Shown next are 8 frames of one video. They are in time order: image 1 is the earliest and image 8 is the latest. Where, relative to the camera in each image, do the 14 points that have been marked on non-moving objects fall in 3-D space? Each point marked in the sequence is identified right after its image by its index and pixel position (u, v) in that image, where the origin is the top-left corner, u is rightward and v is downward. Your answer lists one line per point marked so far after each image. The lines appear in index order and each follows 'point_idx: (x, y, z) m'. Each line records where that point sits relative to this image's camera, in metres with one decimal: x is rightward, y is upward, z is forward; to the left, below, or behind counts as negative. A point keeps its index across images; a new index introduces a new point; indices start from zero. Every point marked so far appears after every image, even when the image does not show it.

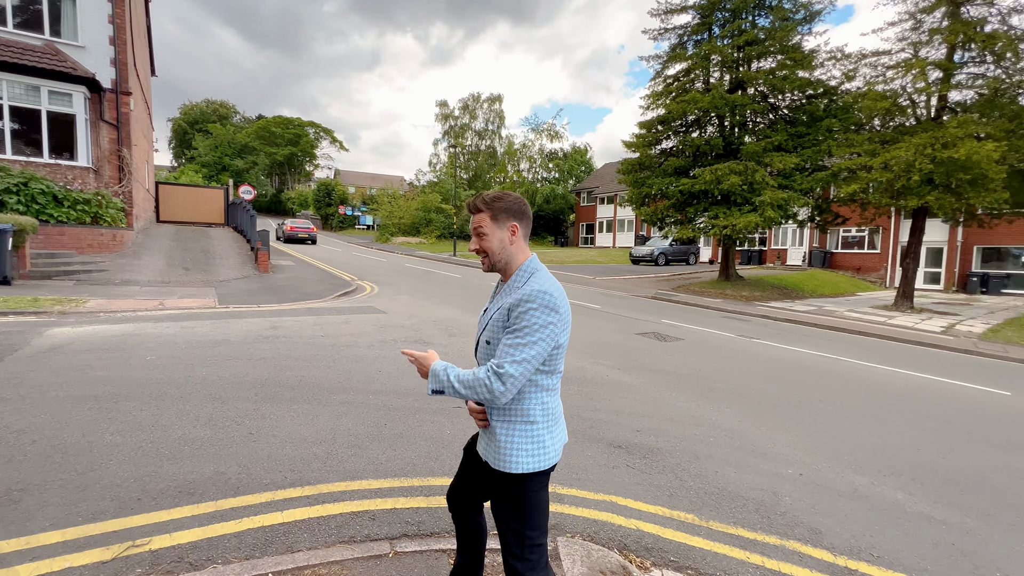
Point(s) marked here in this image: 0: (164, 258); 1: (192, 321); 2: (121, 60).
0: (-9.9, +0.9, +12.8) m
1: (-5.4, -0.6, +7.6) m
2: (-11.7, +6.8, +13.4) m
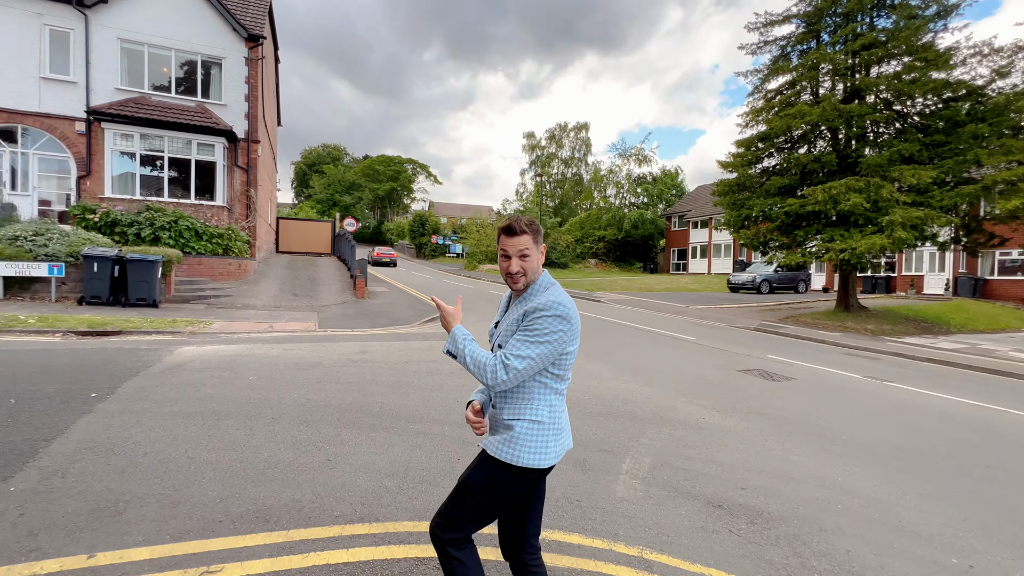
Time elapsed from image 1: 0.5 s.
0: (-7.3, +0.1, +14.2) m
1: (-4.0, -1.0, +8.2) m
2: (-9.0, +6.0, +15.5) m
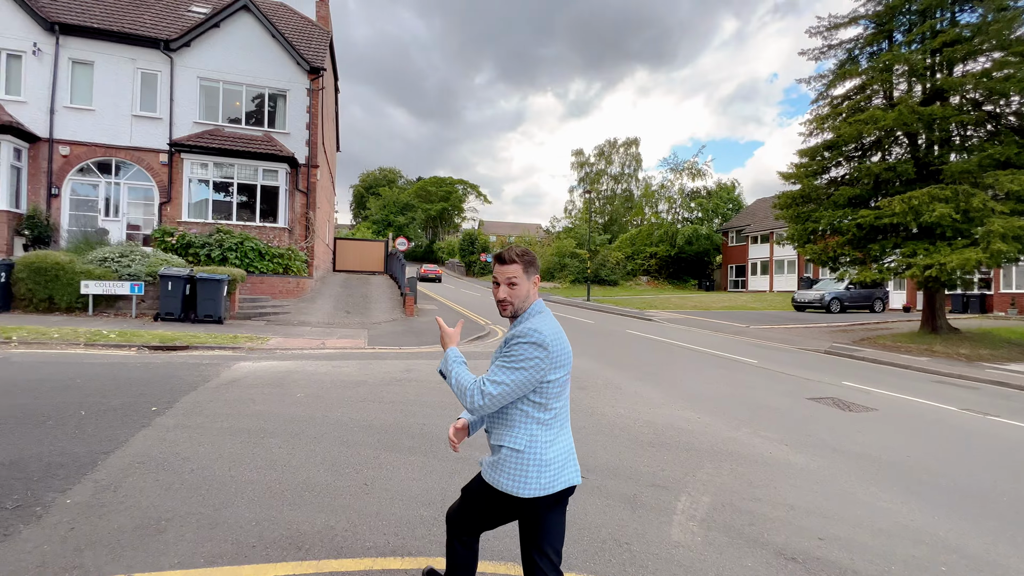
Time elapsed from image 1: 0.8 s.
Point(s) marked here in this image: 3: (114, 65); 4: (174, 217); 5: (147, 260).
0: (-5.8, -0.5, +14.7) m
1: (-3.2, -1.4, +8.4) m
2: (-7.3, +5.4, +16.4) m
3: (-12.9, +7.2, +14.6) m
4: (-11.1, +2.3, +14.7) m
5: (-9.4, +0.7, +11.6) m
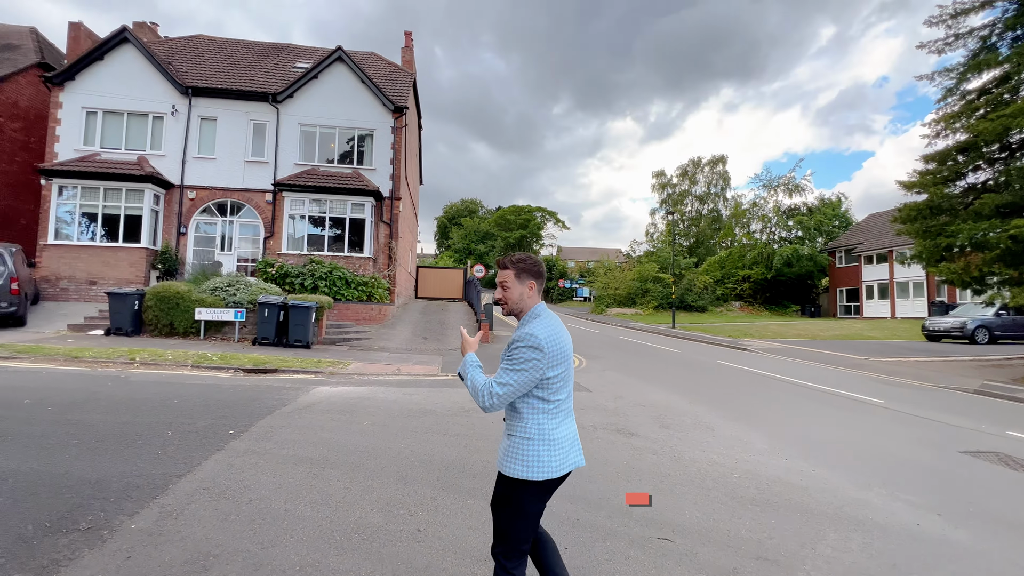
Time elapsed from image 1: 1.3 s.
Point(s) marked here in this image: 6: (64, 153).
0: (-3.3, -1.3, +15.1) m
1: (-1.8, -1.9, +8.3) m
2: (-4.5, +4.4, +17.4) m
3: (-10.3, +6.3, +16.6) m
4: (-8.5, +1.4, +16.2) m
5: (-7.4, 0.0, +12.7) m
6: (-15.6, +4.7, +15.7) m
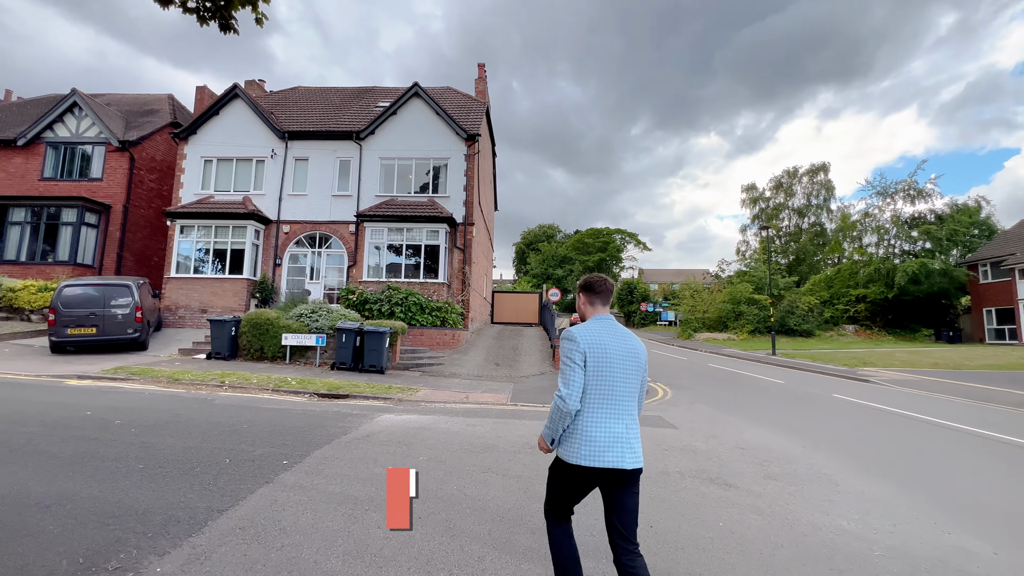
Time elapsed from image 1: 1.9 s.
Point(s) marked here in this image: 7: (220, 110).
0: (-0.9, -2.2, +14.8) m
1: (-0.6, -2.3, +7.8) m
2: (-1.7, +3.4, +17.5) m
3: (-7.6, +5.2, +18.0) m
4: (-5.8, +0.4, +16.9) m
5: (-5.4, -0.8, +13.2) m
6: (-13.0, +3.6, +17.9) m
7: (-11.8, +7.2, +18.2) m
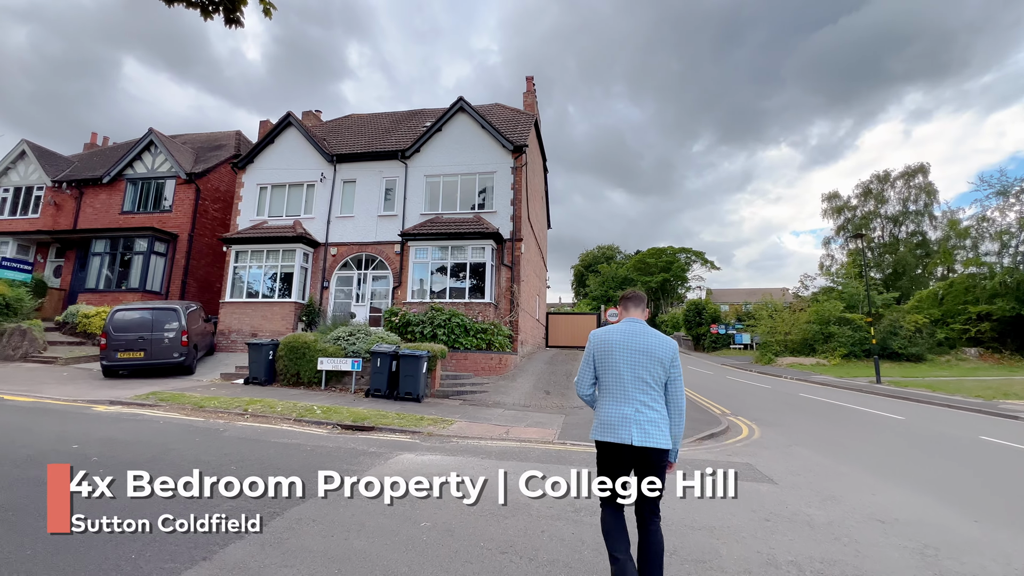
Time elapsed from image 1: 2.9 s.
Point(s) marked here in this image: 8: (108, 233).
0: (+0.7, -2.7, +13.3) m
1: (+0.1, -2.5, +6.4) m
2: (+0.2, +2.7, +16.4) m
3: (-5.7, +4.3, +17.8) m
4: (-4.0, -0.4, +16.2) m
5: (-4.0, -1.4, +12.4) m
6: (-11.0, +2.6, +18.3) m
7: (-9.9, +6.2, +18.7) m
8: (-16.9, +2.3, +18.8) m
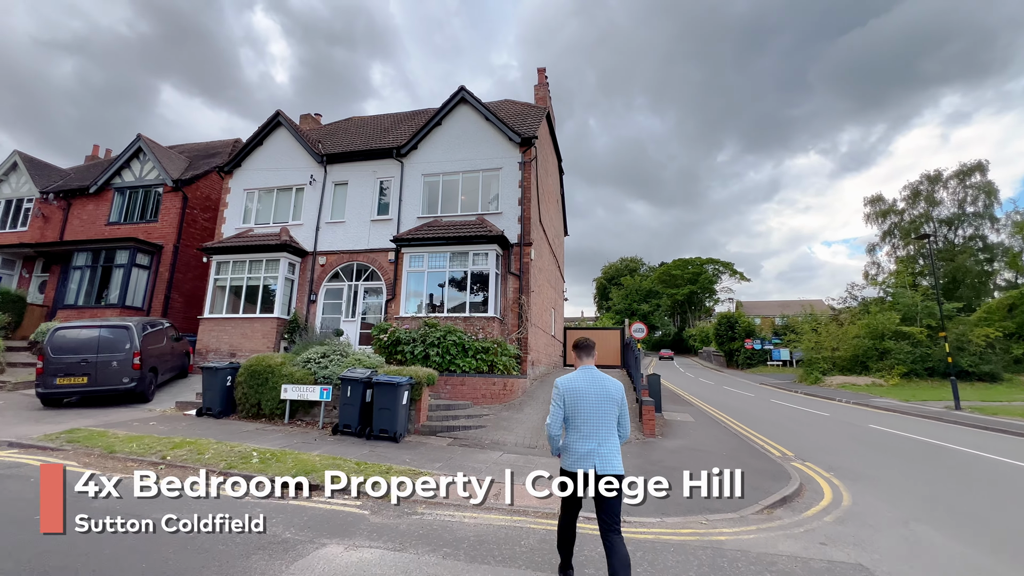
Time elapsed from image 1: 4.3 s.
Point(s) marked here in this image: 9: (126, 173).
0: (+0.8, -3.0, +11.0) m
1: (-0.1, -2.5, +4.1) m
2: (+0.5, +2.3, +14.3) m
3: (-5.3, +3.8, +16.0) m
4: (-3.7, -0.8, +14.2) m
5: (-3.9, -1.7, +10.4) m
6: (-10.6, +2.1, +16.7) m
7: (-9.5, +5.7, +17.2) m
8: (-16.5, +1.7, +17.5) m
9: (-16.6, +5.0, +19.3) m
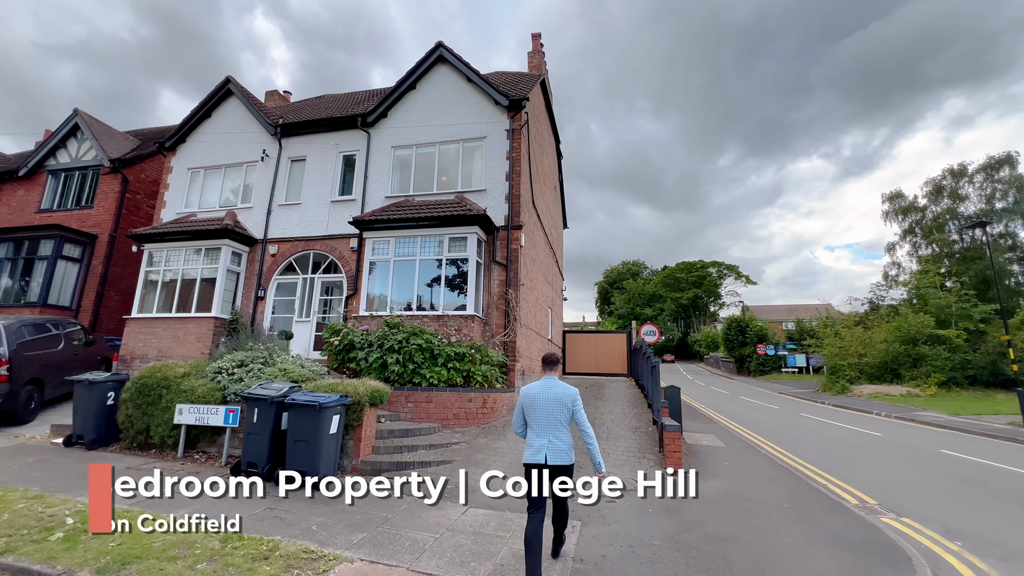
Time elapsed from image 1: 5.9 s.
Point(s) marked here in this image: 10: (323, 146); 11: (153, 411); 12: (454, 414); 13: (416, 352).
0: (+0.4, -2.8, +8.4) m
1: (-0.5, -2.2, +1.6) m
2: (+0.1, +2.5, +11.8) m
3: (-5.7, +4.0, +13.5) m
4: (-4.1, -0.6, +11.7) m
5: (-4.3, -1.5, +7.9) m
6: (-11.0, +2.2, +14.3) m
7: (-9.9, +5.8, +14.7) m
8: (-16.8, +1.8, +15.0) m
9: (-16.9, +5.1, +16.9) m
10: (-5.7, +4.3, +13.6) m
11: (-5.9, -2.0, +7.4) m
12: (-1.1, -2.4, +8.7) m
13: (-1.9, -1.3, +9.2) m
